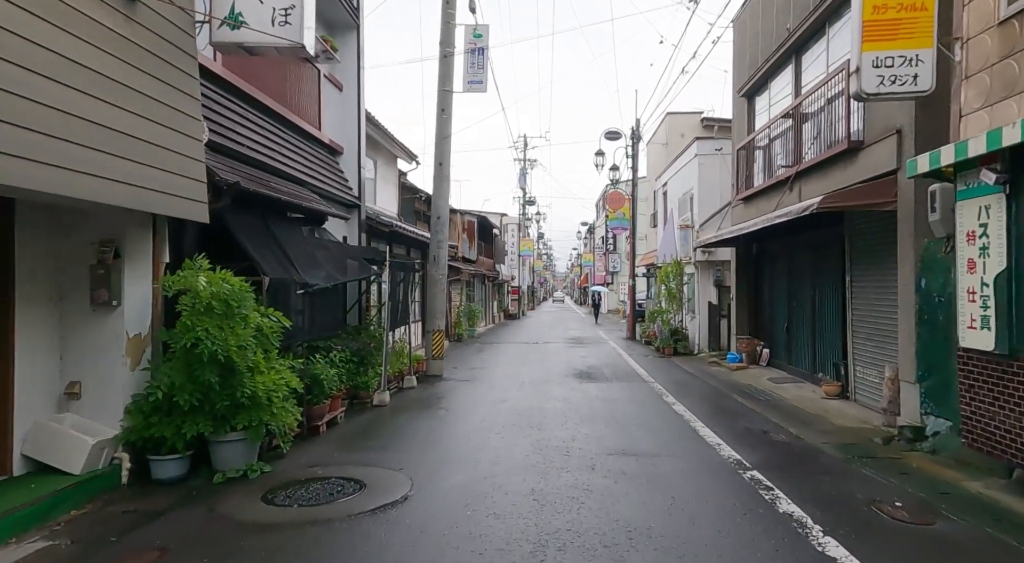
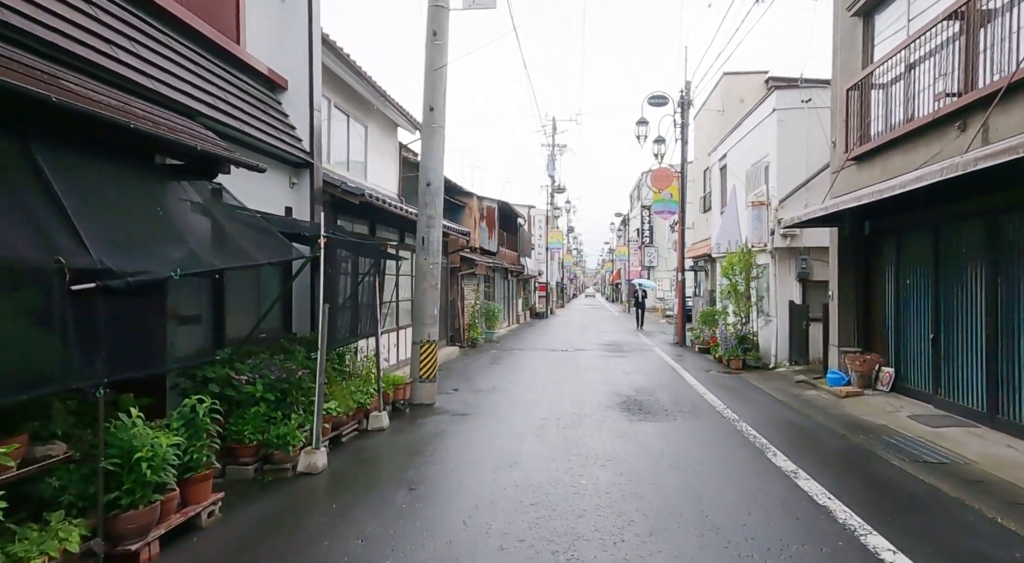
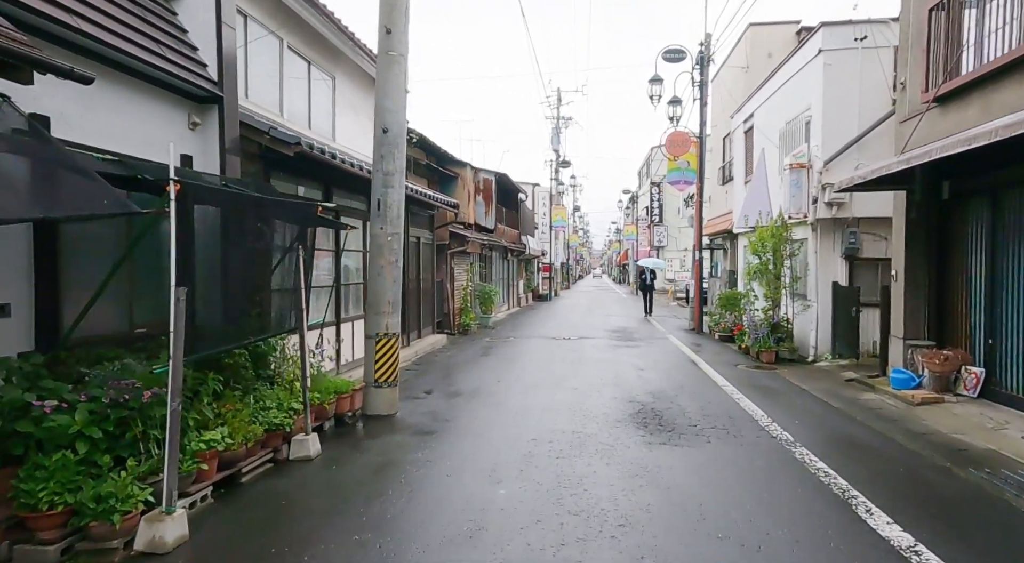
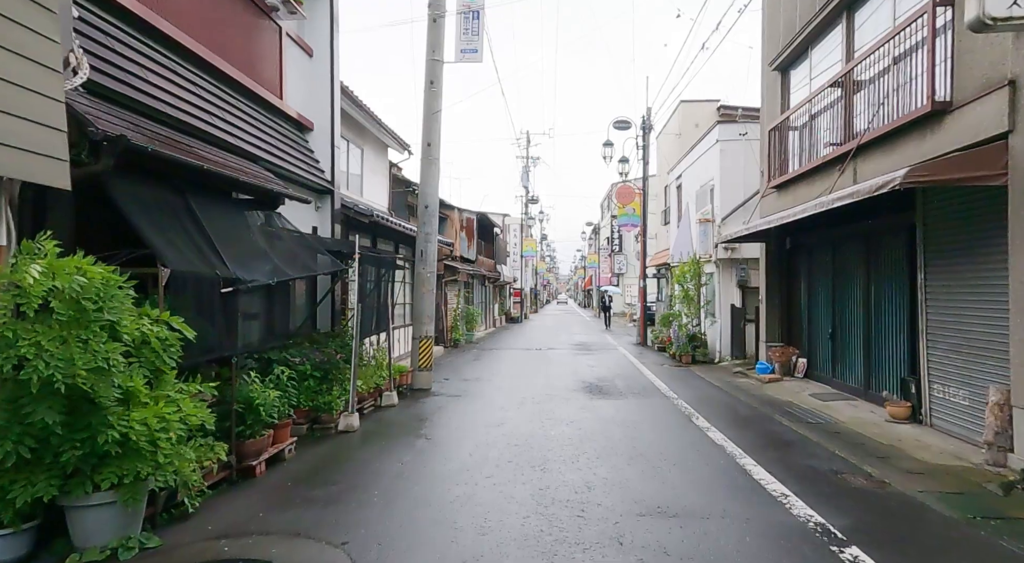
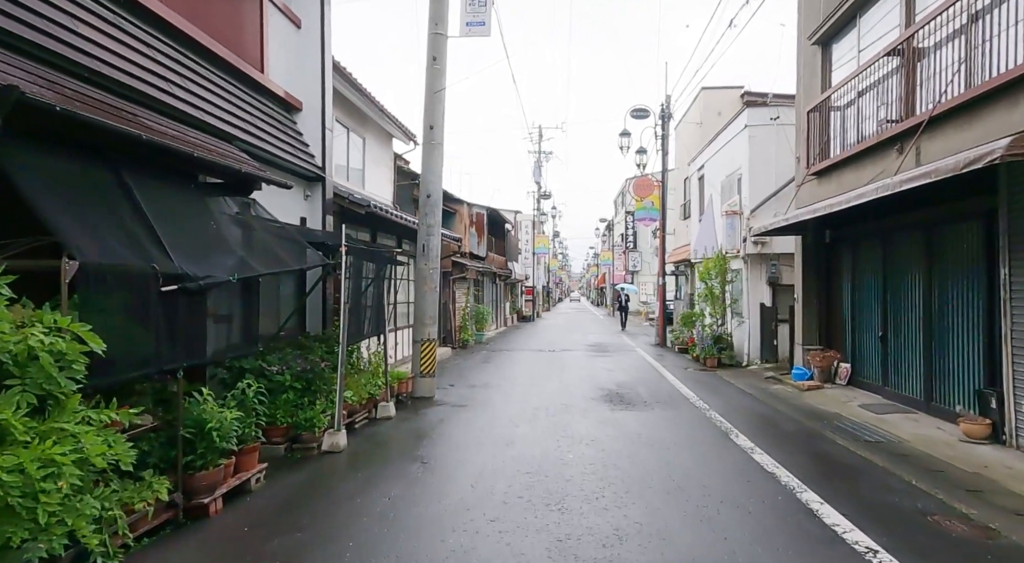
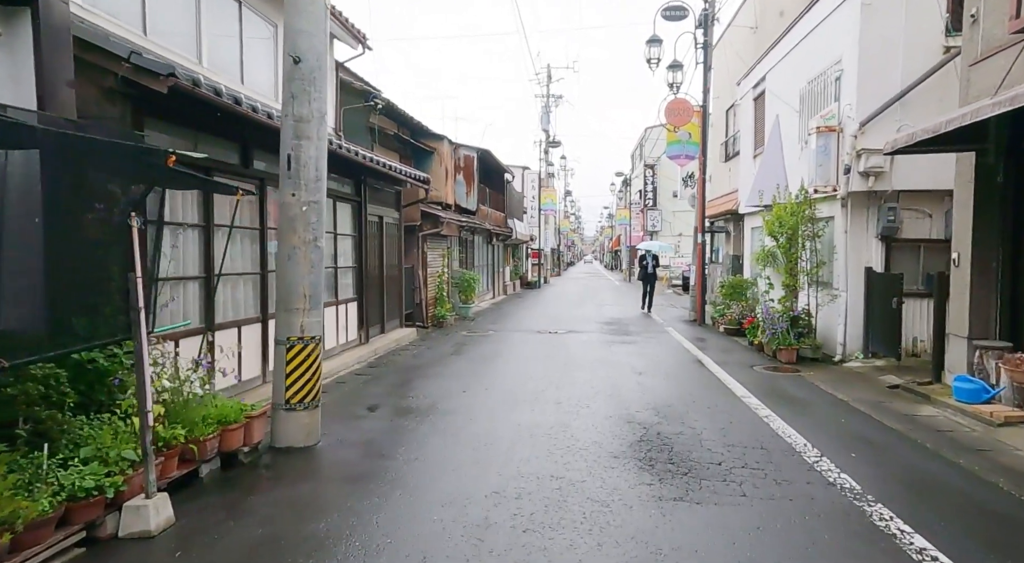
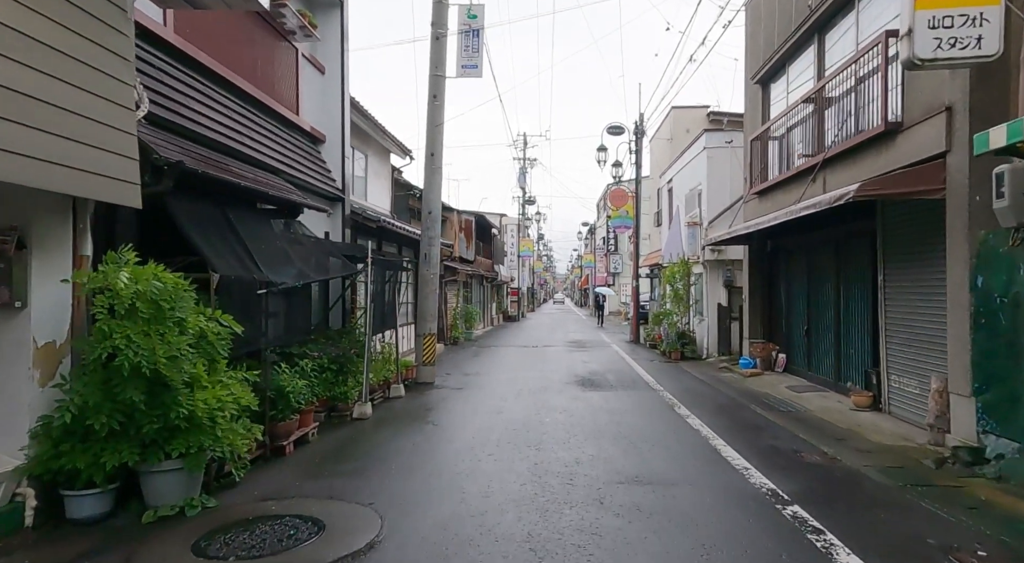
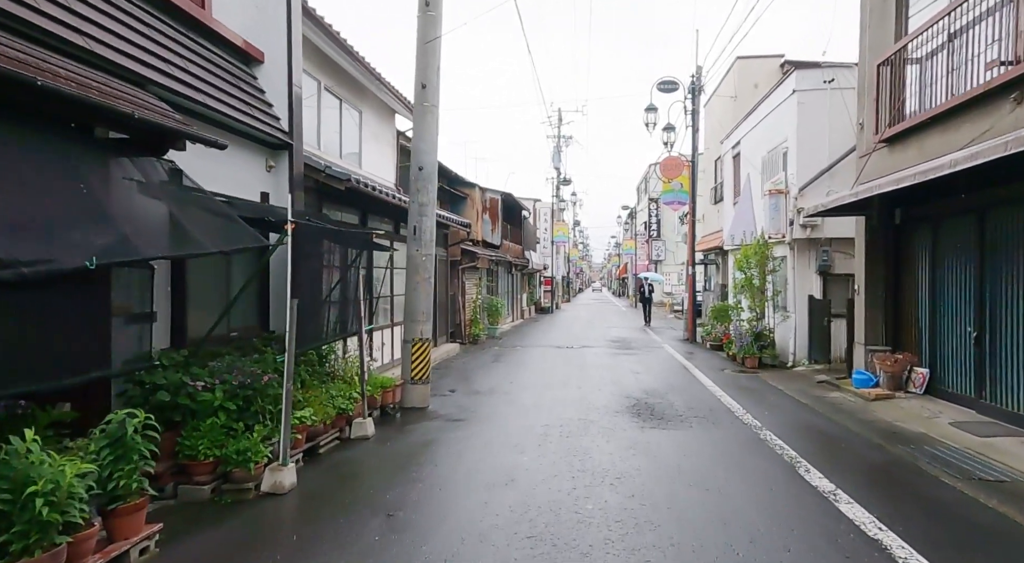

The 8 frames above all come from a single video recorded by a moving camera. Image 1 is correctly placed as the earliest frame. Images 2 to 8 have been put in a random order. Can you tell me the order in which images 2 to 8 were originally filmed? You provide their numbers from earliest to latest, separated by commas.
7, 4, 5, 2, 8, 3, 6
